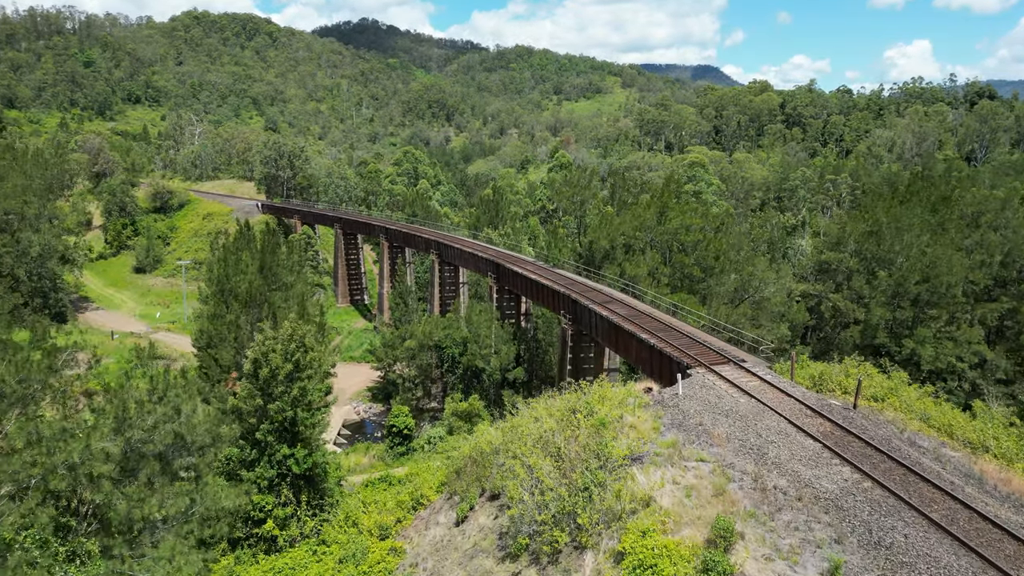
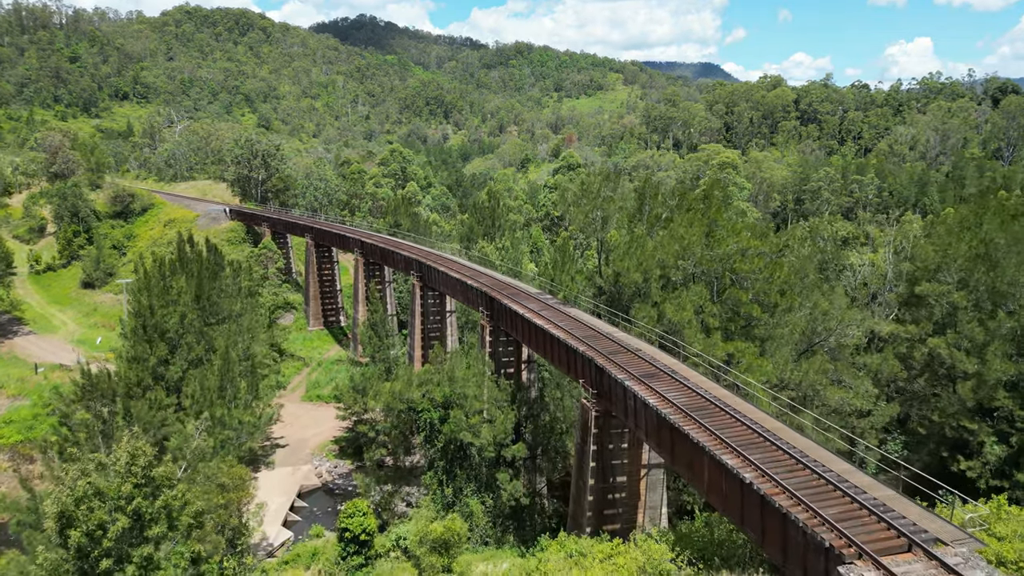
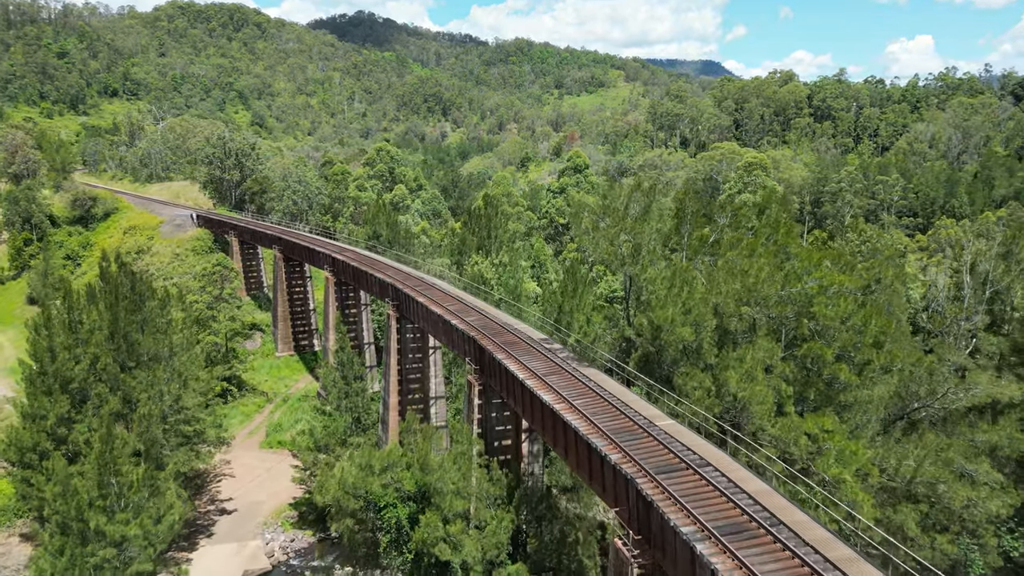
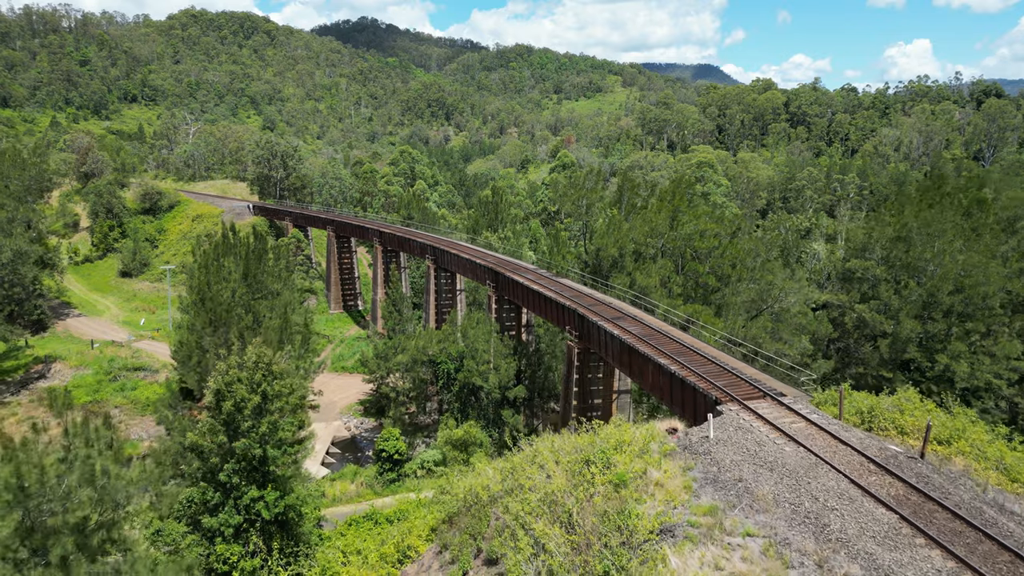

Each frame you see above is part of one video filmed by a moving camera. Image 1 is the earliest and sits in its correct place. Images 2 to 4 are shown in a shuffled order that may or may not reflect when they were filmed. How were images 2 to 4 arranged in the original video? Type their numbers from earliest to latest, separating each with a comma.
4, 2, 3
